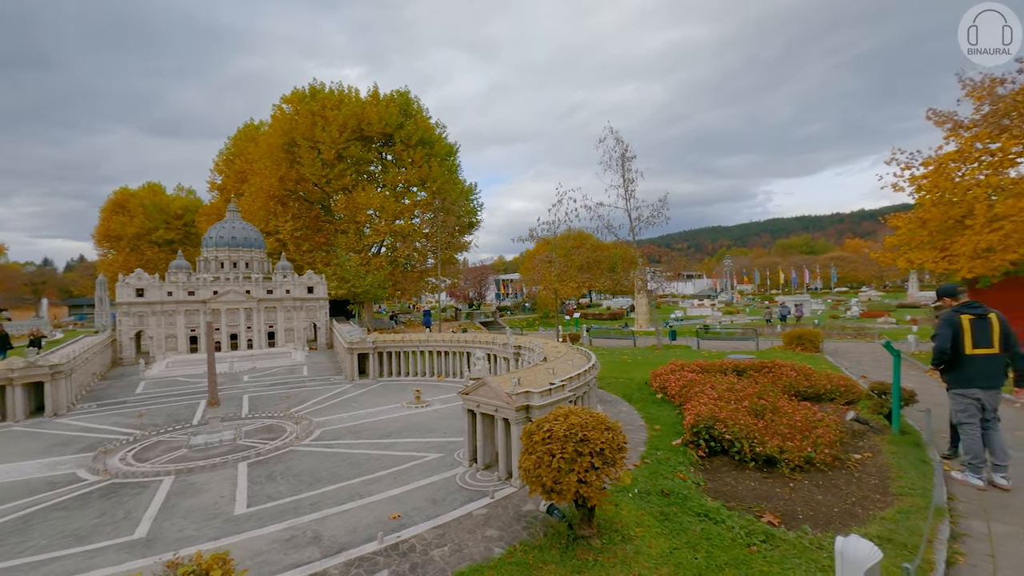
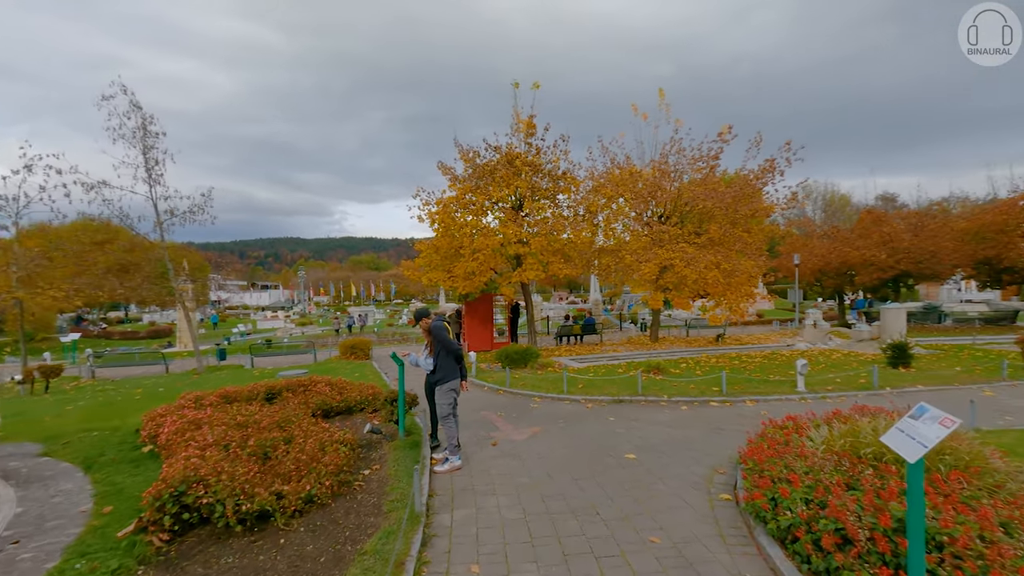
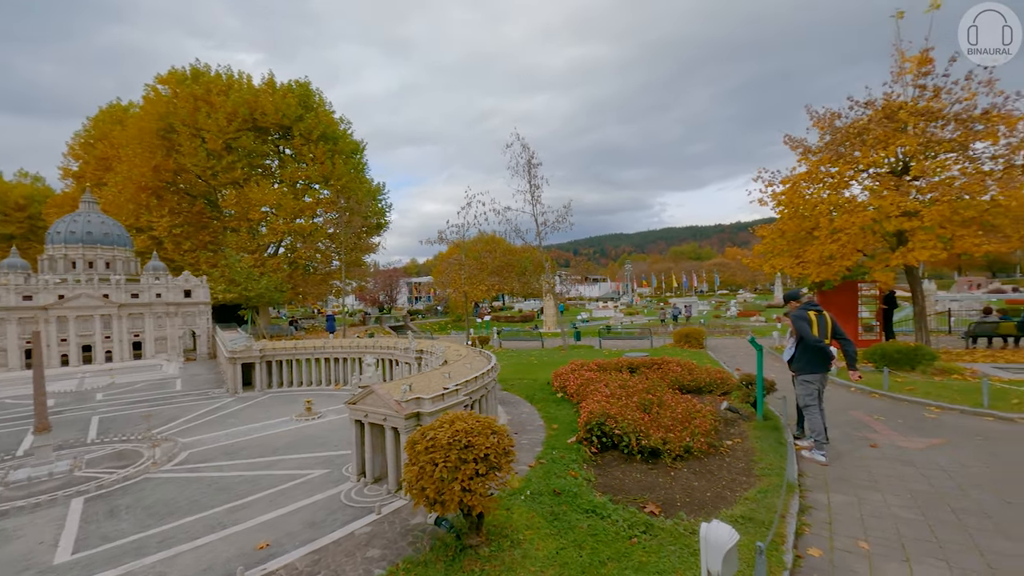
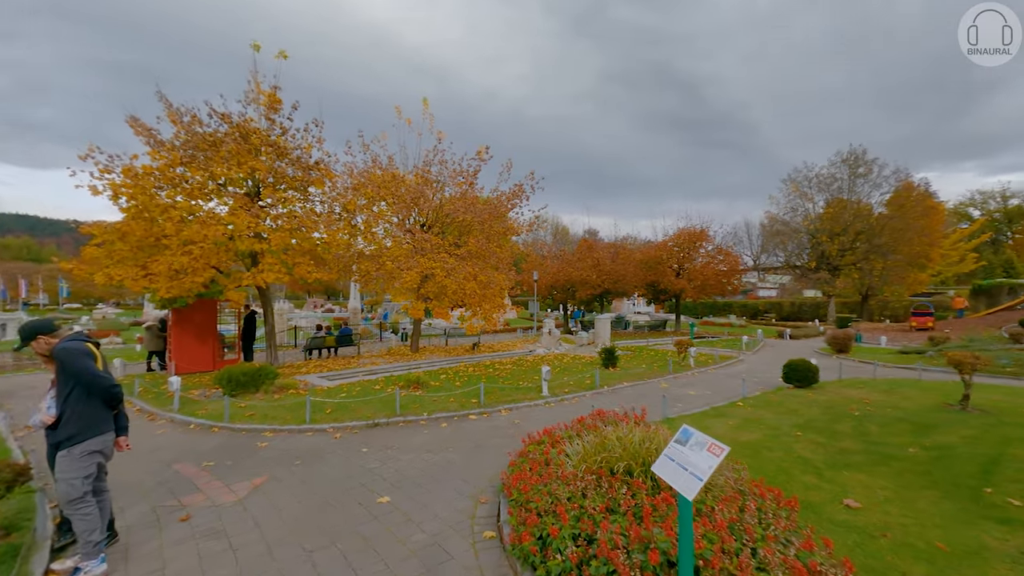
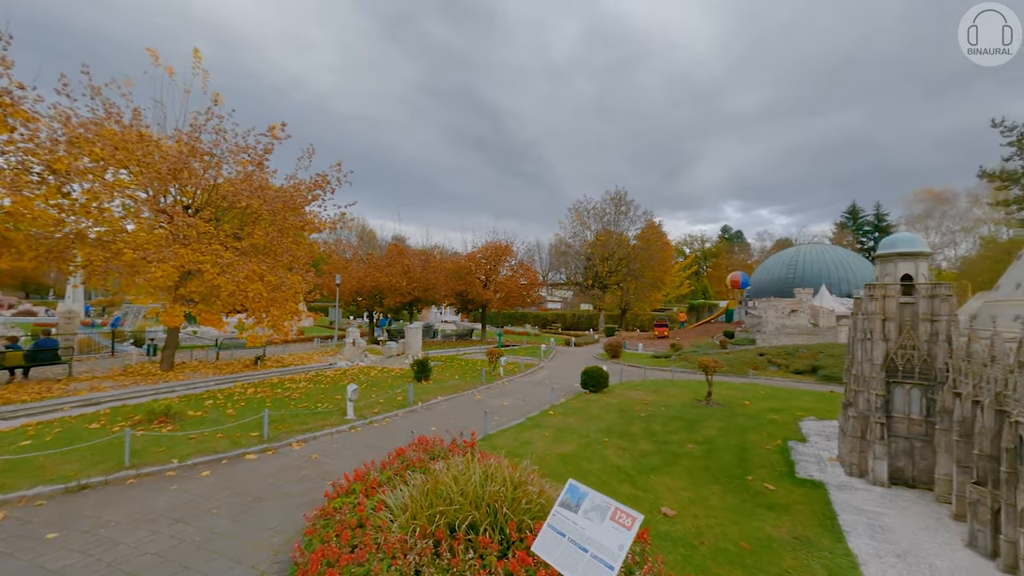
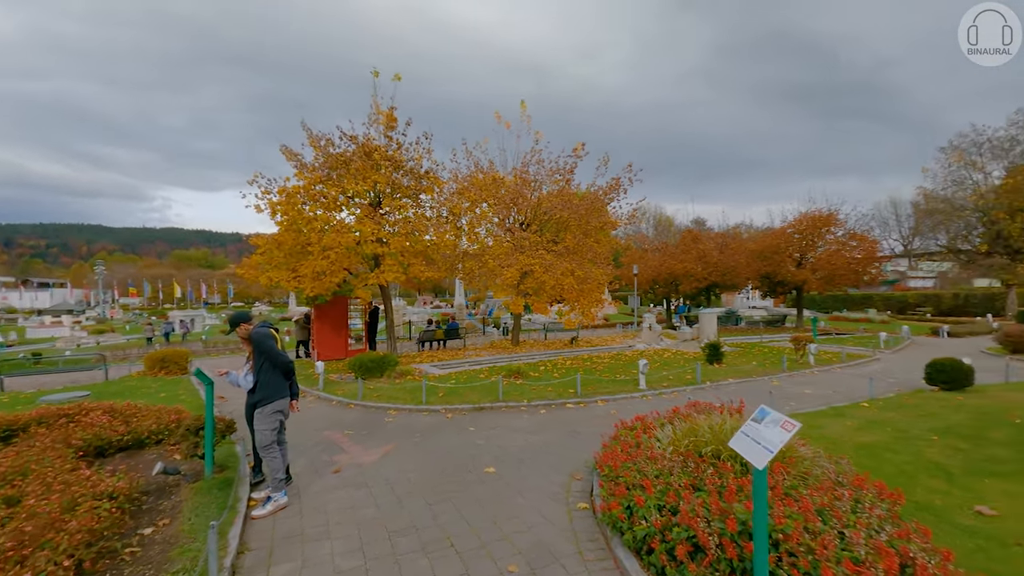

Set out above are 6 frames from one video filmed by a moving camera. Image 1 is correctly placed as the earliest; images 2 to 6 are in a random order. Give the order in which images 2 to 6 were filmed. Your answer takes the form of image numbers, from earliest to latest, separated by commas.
3, 2, 6, 4, 5
